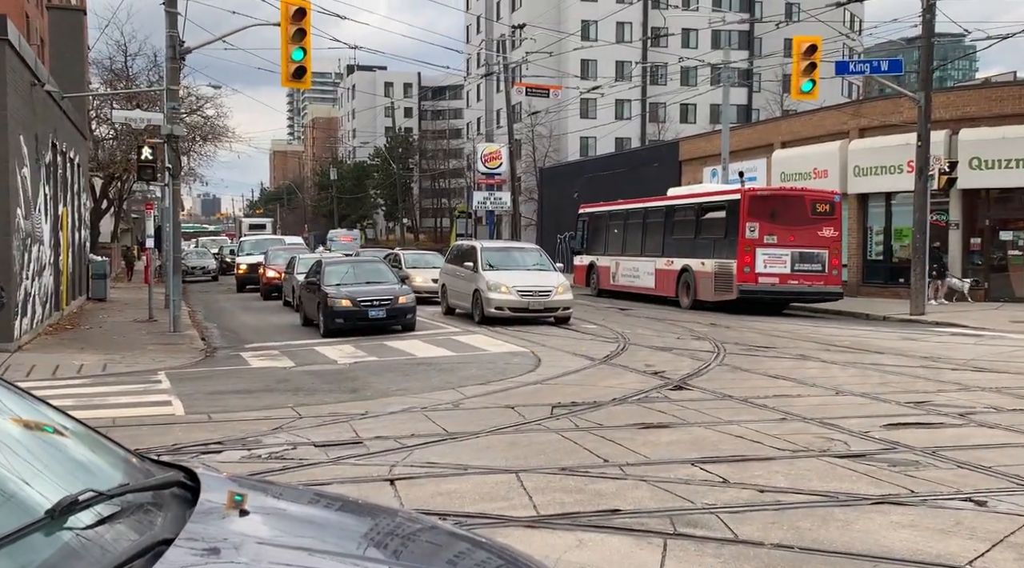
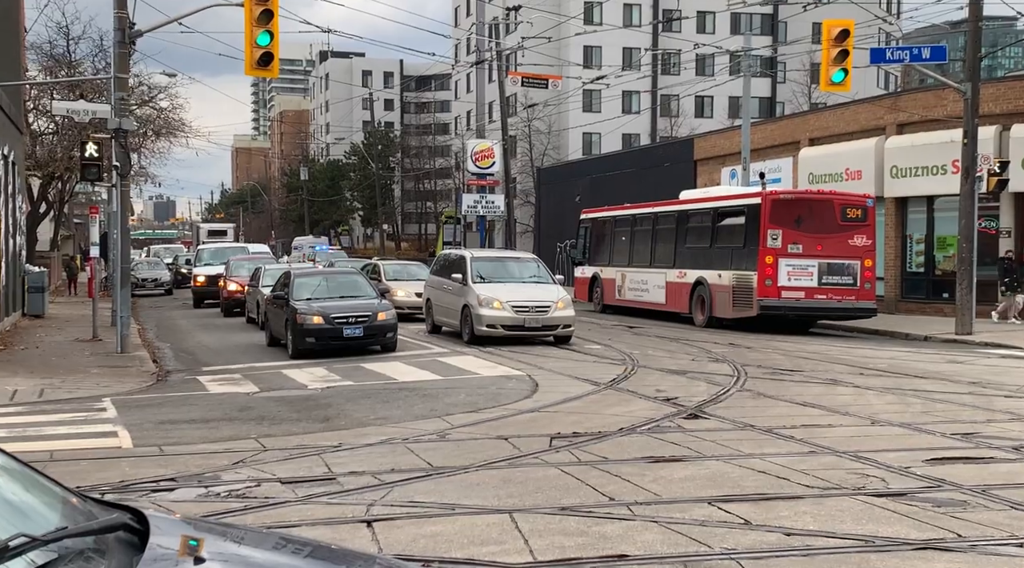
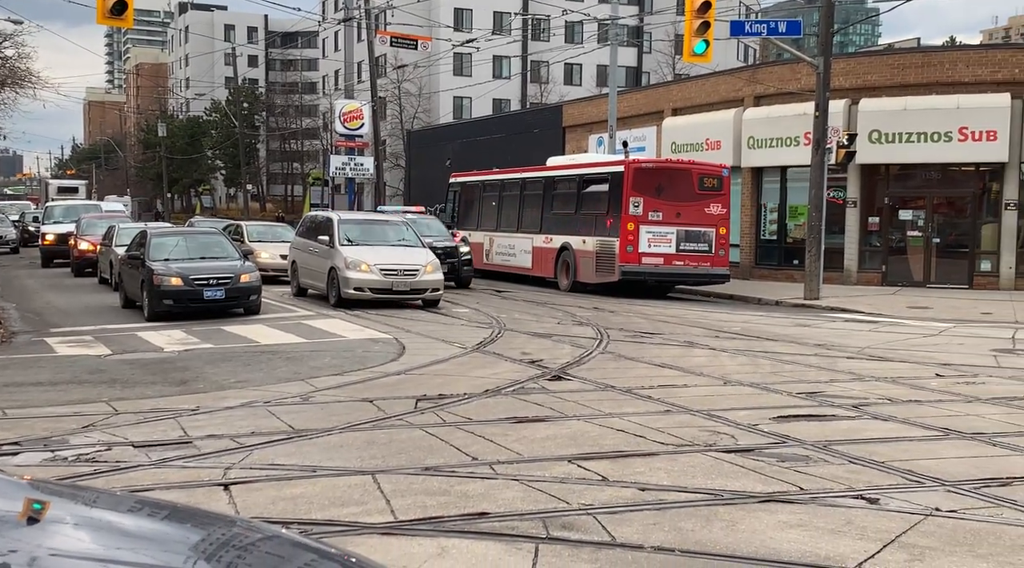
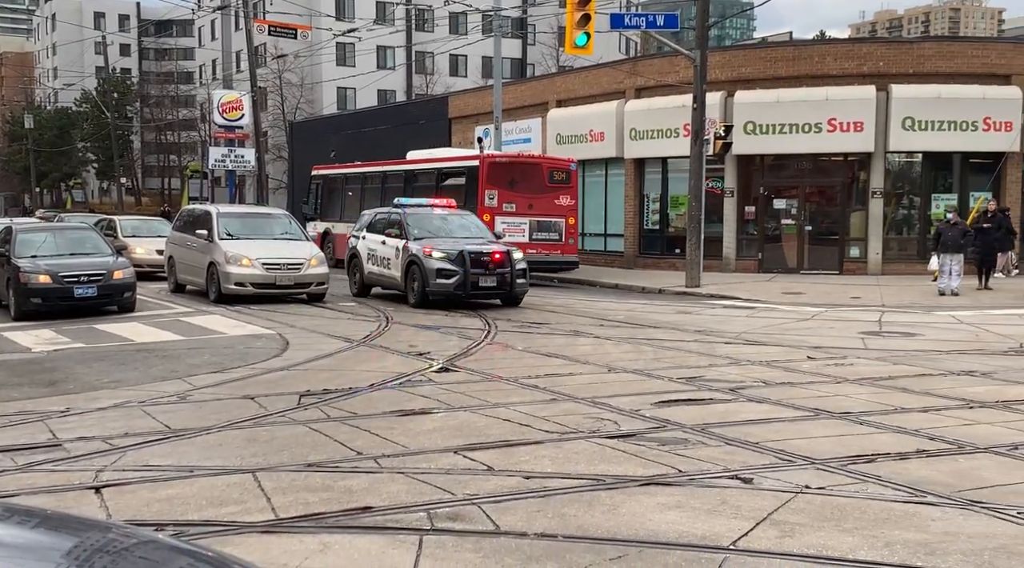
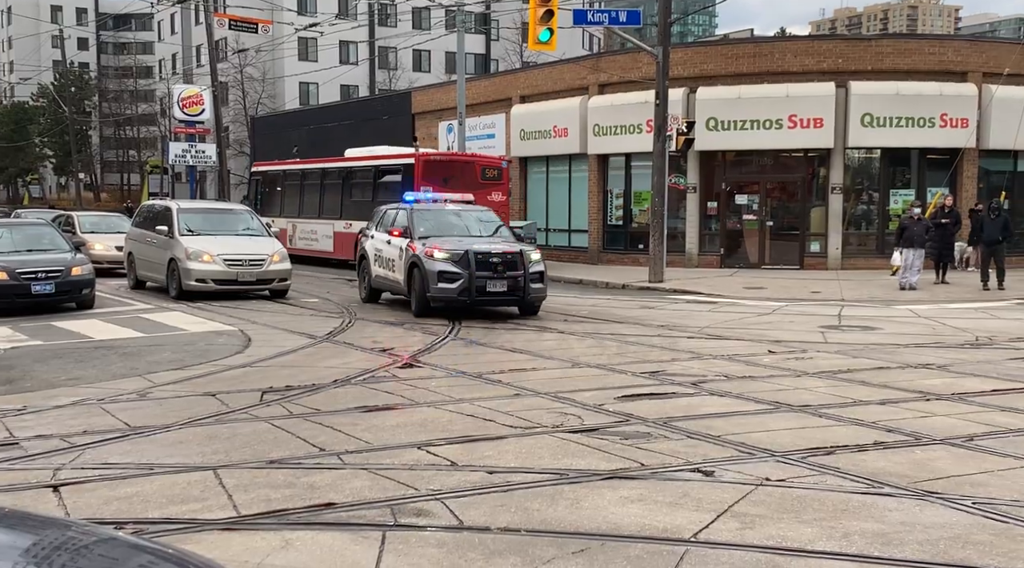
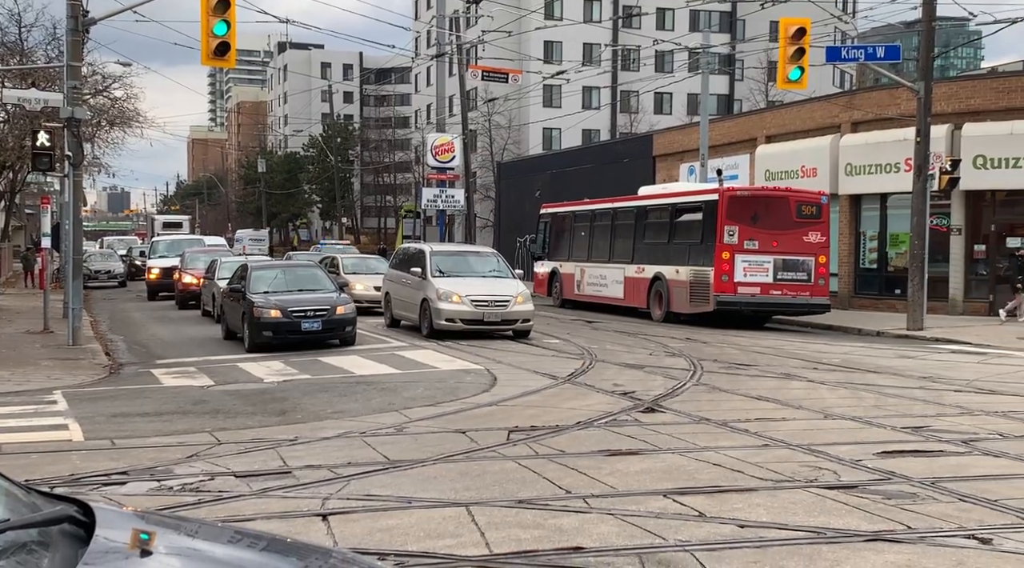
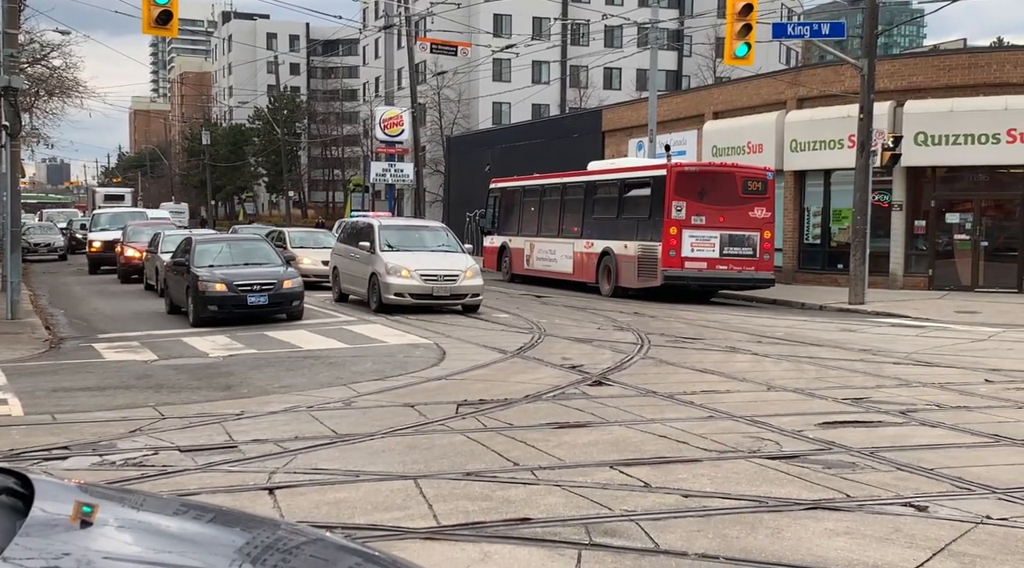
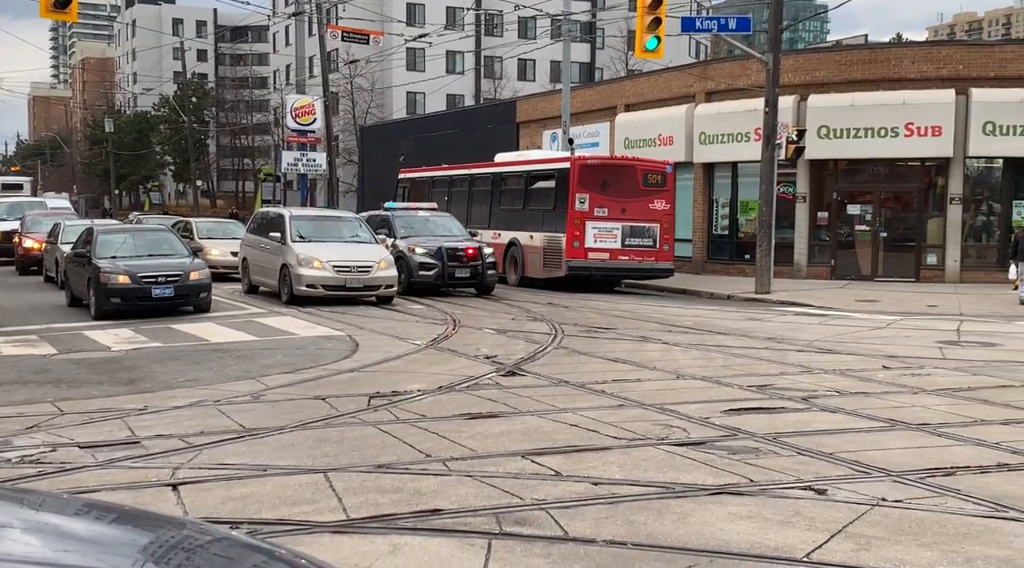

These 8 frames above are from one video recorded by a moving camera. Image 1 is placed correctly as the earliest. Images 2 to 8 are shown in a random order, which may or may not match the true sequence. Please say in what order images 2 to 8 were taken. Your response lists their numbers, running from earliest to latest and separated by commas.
2, 6, 7, 3, 8, 4, 5
